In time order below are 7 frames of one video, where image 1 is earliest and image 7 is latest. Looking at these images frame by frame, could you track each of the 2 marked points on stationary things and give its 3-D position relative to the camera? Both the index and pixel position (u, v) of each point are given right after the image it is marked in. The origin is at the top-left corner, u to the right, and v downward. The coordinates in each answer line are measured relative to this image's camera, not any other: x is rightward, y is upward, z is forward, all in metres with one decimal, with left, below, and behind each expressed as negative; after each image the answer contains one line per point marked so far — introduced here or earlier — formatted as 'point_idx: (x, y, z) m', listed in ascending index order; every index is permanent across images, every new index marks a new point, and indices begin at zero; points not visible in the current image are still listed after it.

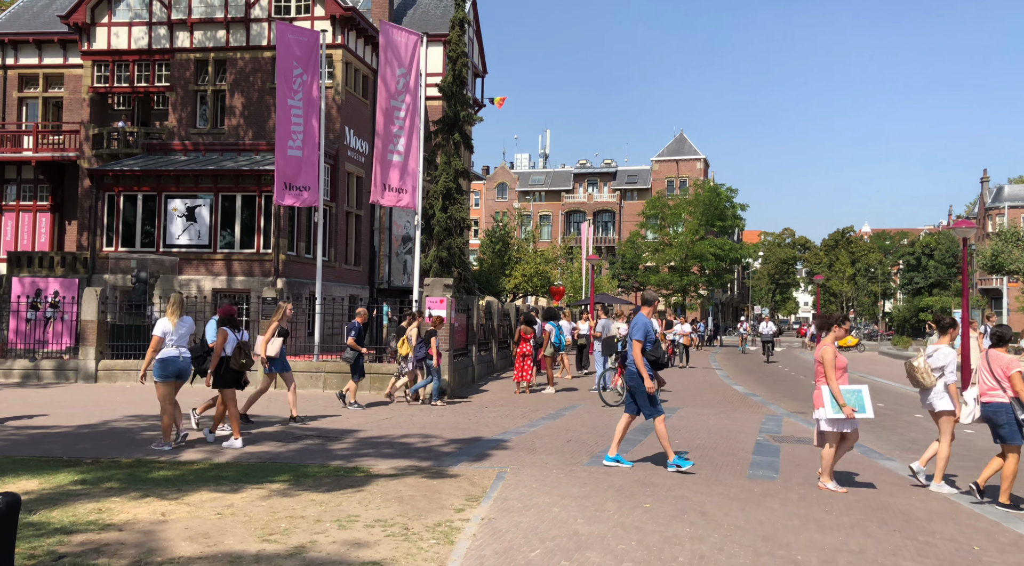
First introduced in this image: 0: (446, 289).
0: (-1.2, -0.1, +18.5) m
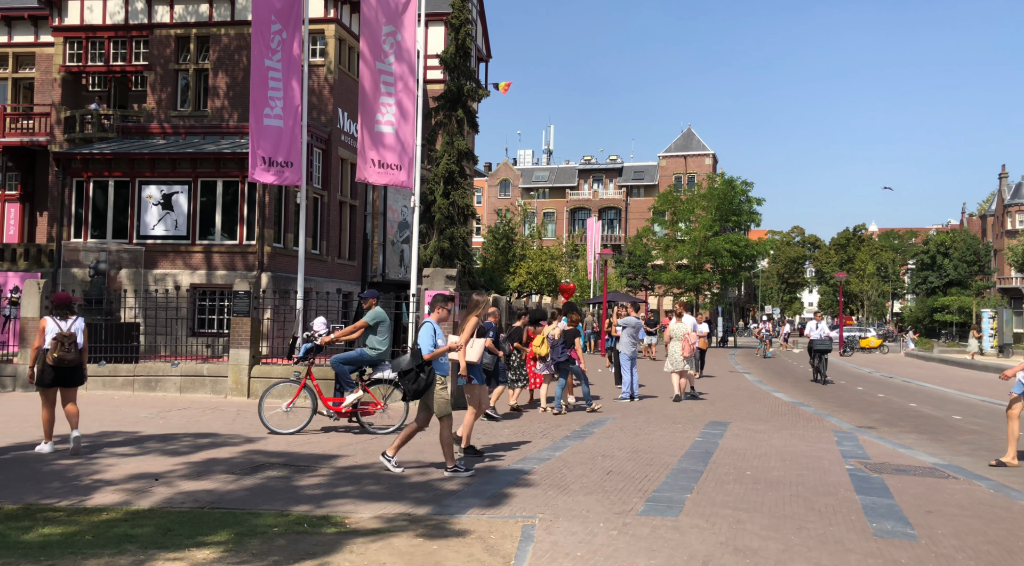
0: (-1.0, 0.0, +15.7) m
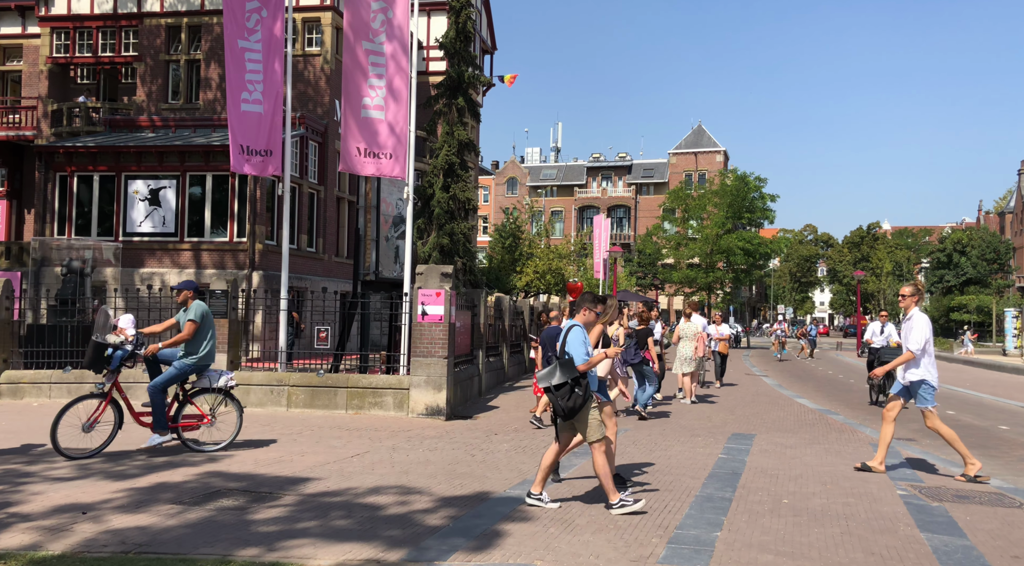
0: (-1.0, +0.1, +14.4) m
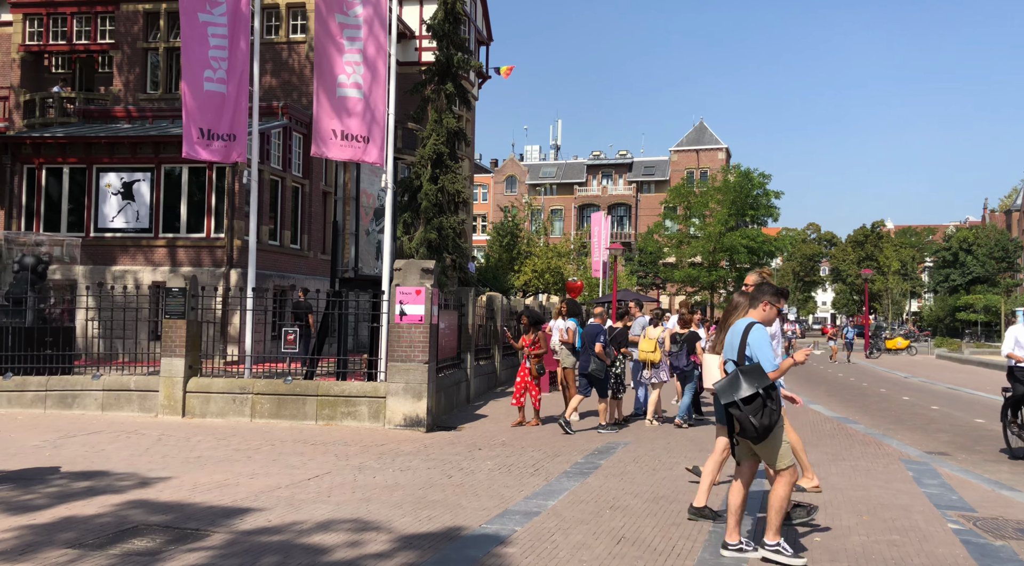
0: (-1.1, +0.1, +13.0) m
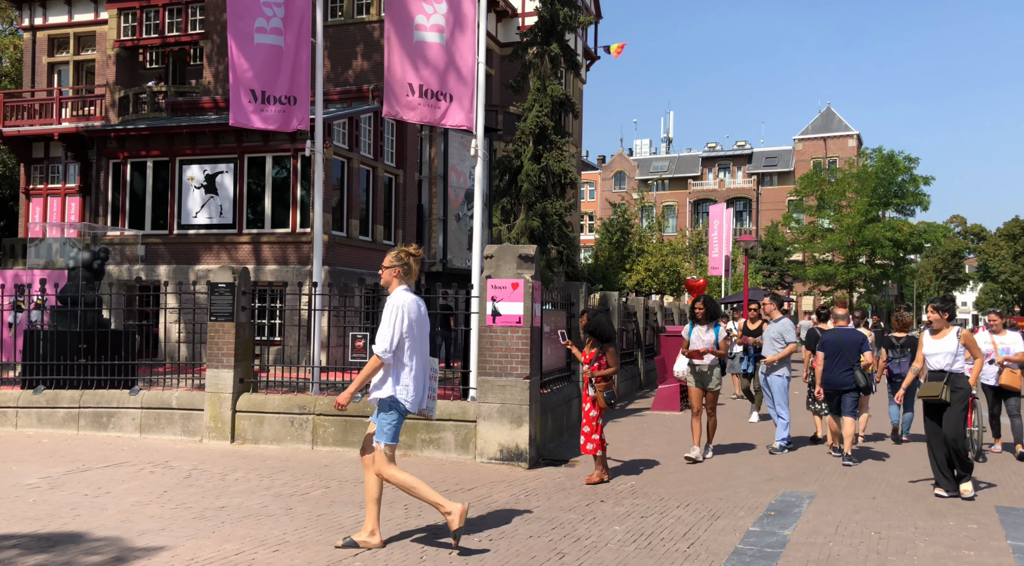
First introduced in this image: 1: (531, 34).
0: (+0.1, +0.2, +10.2) m
1: (+0.4, +4.7, +19.3) m
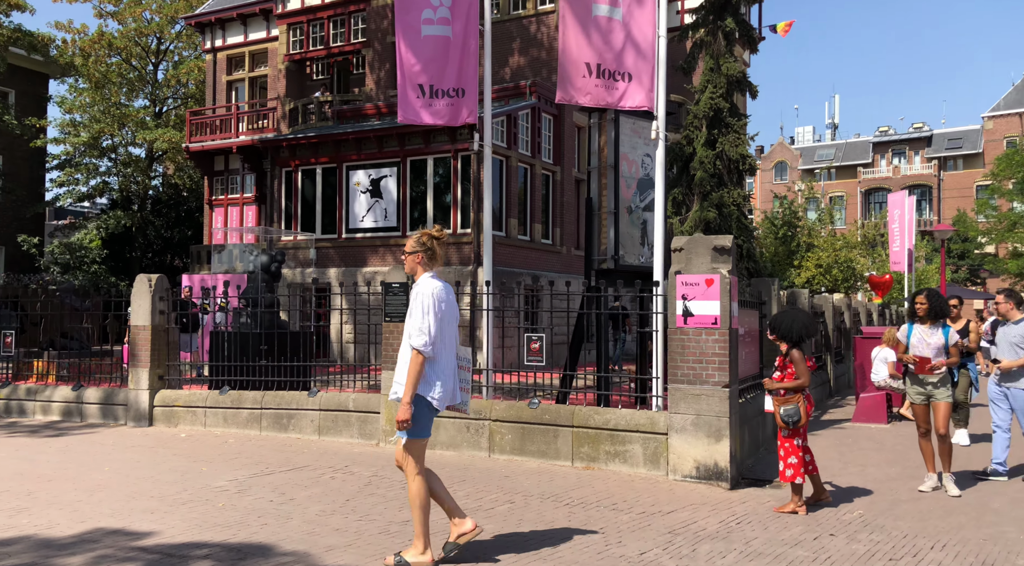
0: (+1.9, +0.2, +9.4) m
1: (+3.5, +4.7, +18.3) m
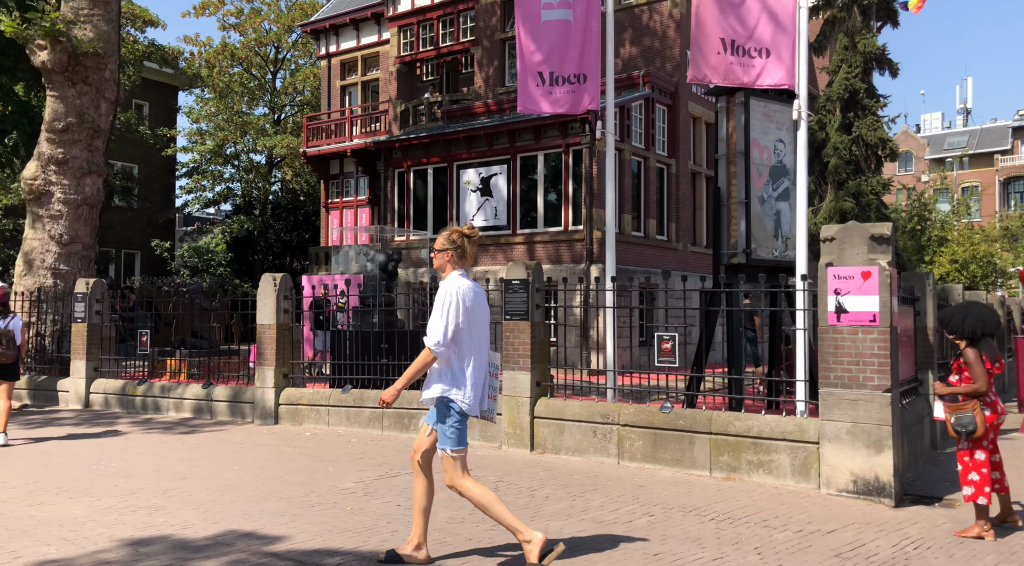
0: (+3.0, +0.3, +8.5) m
1: (+5.5, +4.8, +17.2) m
